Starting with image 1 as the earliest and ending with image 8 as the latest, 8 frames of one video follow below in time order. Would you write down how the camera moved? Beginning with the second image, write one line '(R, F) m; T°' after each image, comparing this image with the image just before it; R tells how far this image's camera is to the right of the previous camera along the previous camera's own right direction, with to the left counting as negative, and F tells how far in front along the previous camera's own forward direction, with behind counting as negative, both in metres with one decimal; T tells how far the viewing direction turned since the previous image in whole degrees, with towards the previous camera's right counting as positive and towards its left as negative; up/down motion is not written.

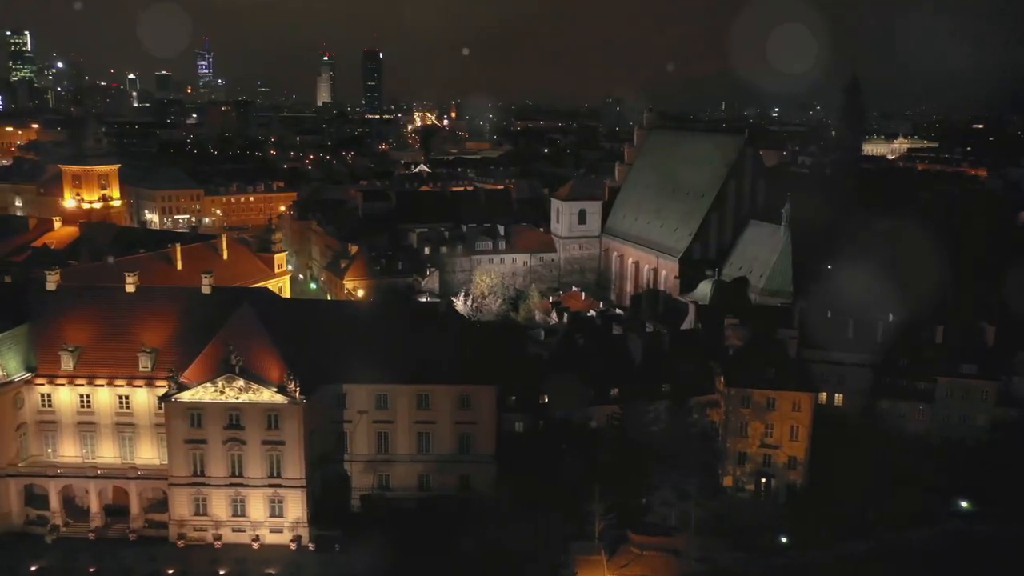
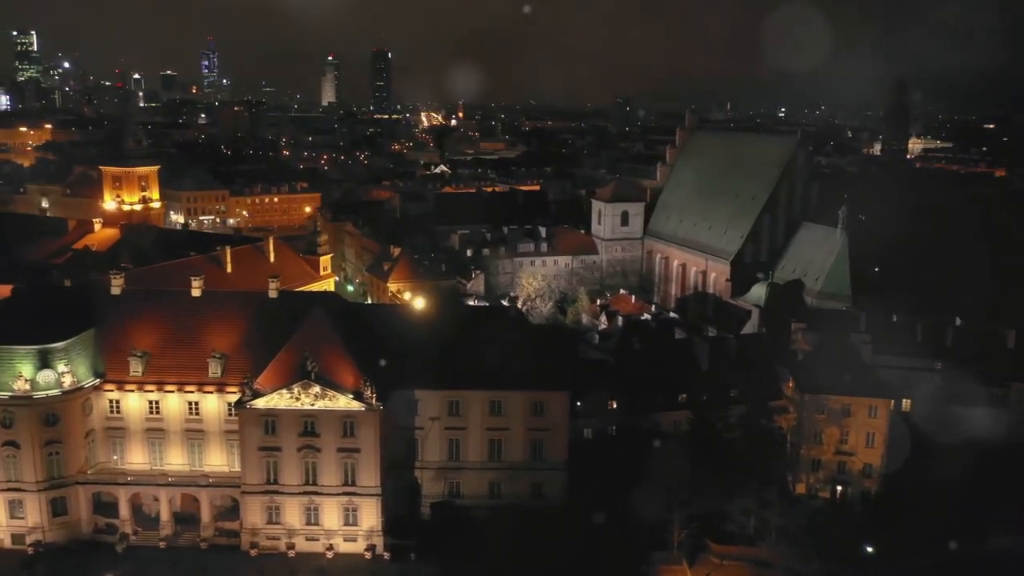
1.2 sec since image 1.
(-4.1, +0.8) m; 0°
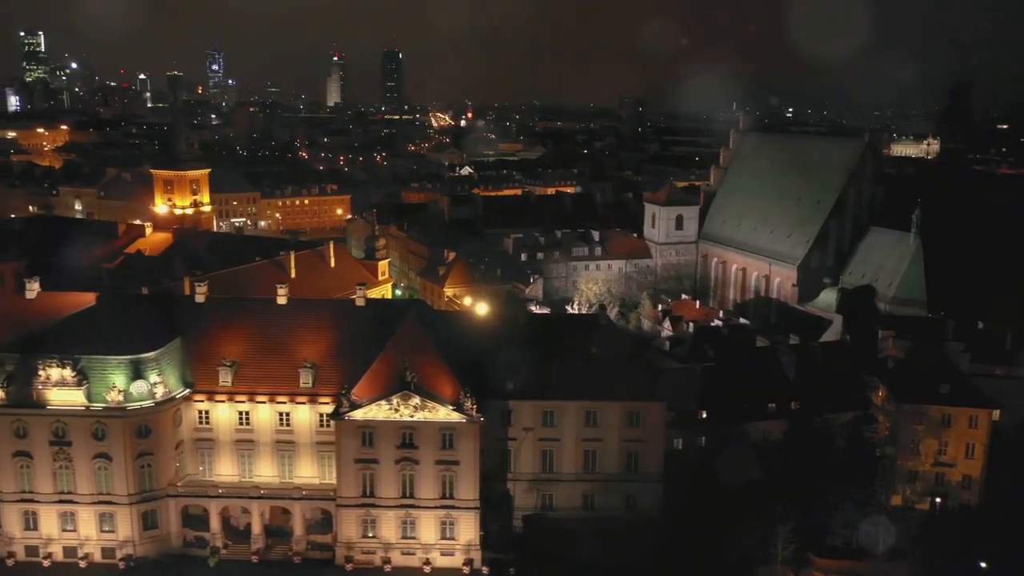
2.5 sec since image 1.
(-5.2, +1.0) m; 0°
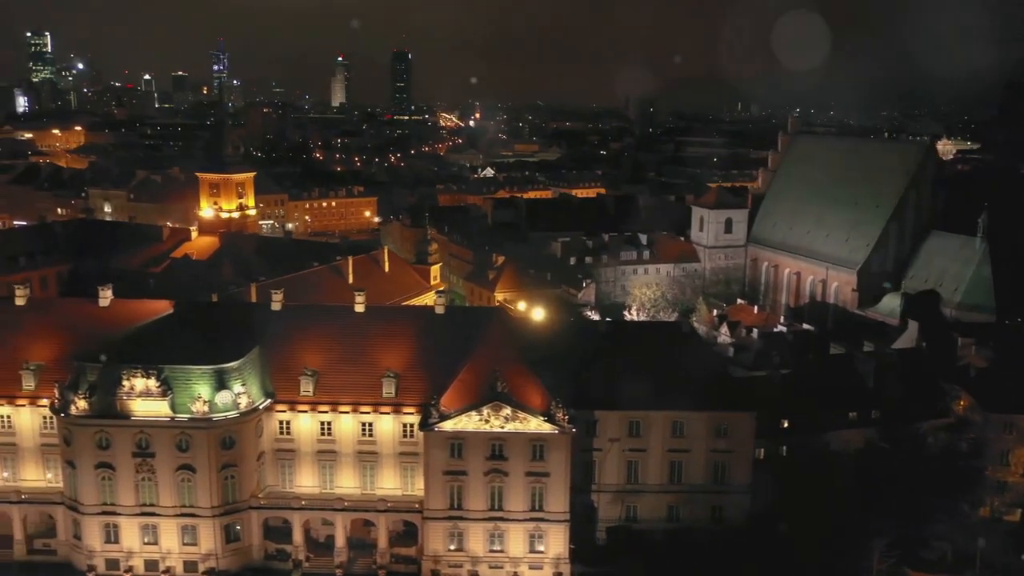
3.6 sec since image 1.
(-4.6, +0.9) m; 0°
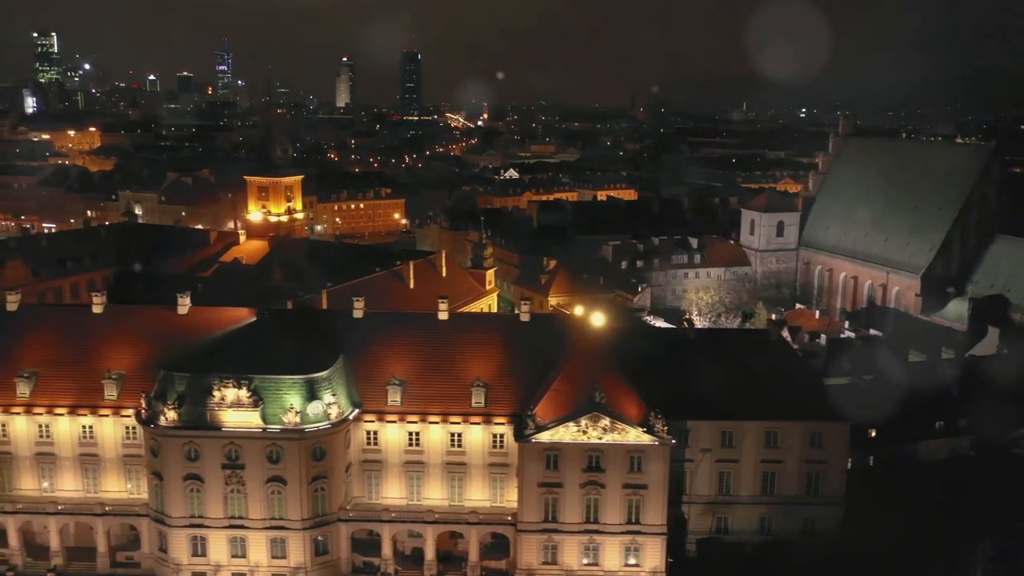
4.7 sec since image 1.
(-4.7, +0.9) m; 0°
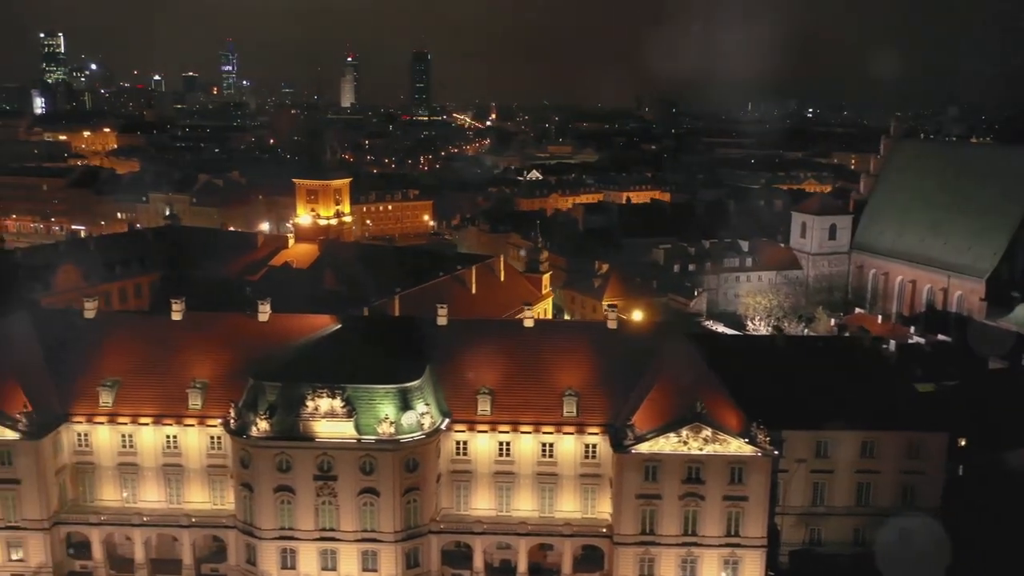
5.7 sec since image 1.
(-4.7, +0.9) m; 0°
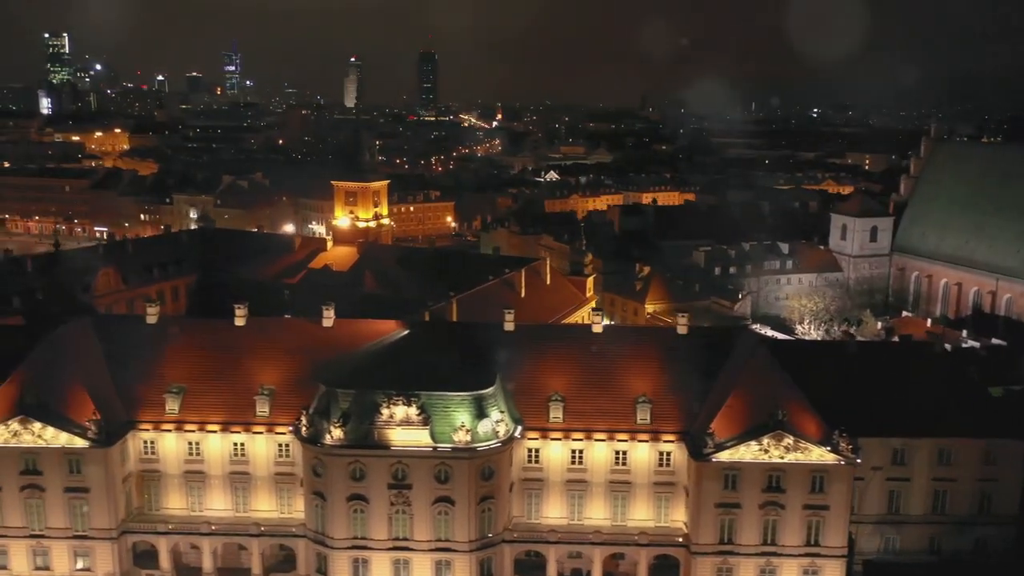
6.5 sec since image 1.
(-3.6, +0.7) m; 0°
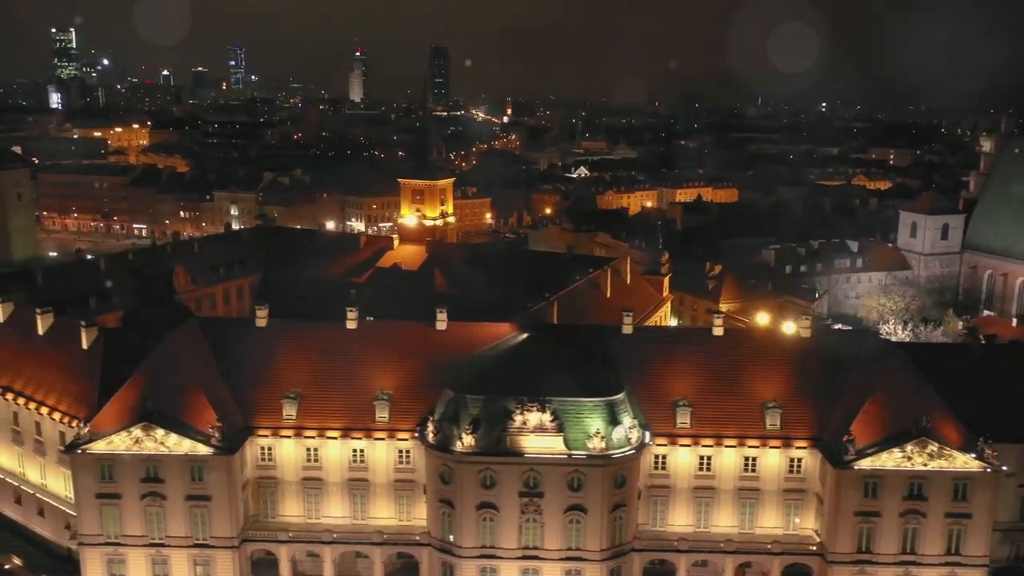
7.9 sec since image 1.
(-6.2, +1.1) m; 0°
